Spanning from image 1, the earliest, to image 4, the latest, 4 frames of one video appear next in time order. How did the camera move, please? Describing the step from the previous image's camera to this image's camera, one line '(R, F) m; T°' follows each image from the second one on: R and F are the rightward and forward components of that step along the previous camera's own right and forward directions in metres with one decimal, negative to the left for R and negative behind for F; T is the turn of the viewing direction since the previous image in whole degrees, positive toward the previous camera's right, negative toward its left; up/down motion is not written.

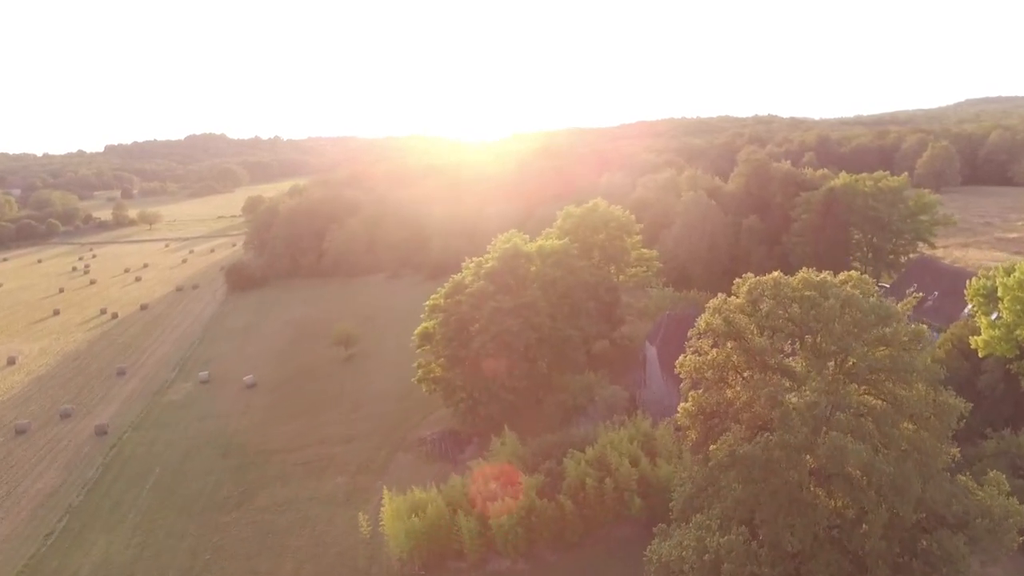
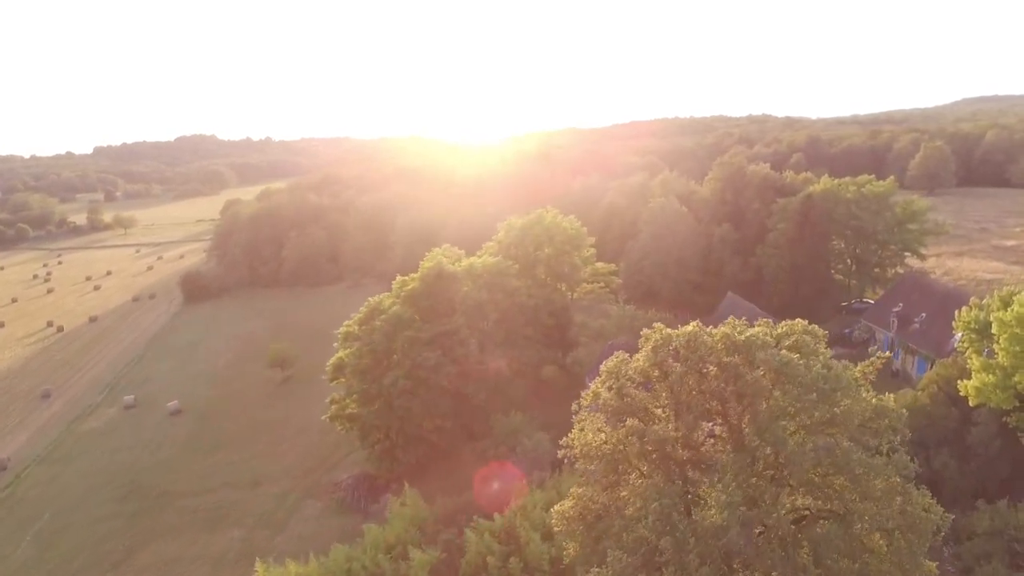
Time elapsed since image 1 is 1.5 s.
(+3.5, +5.1) m; 0°
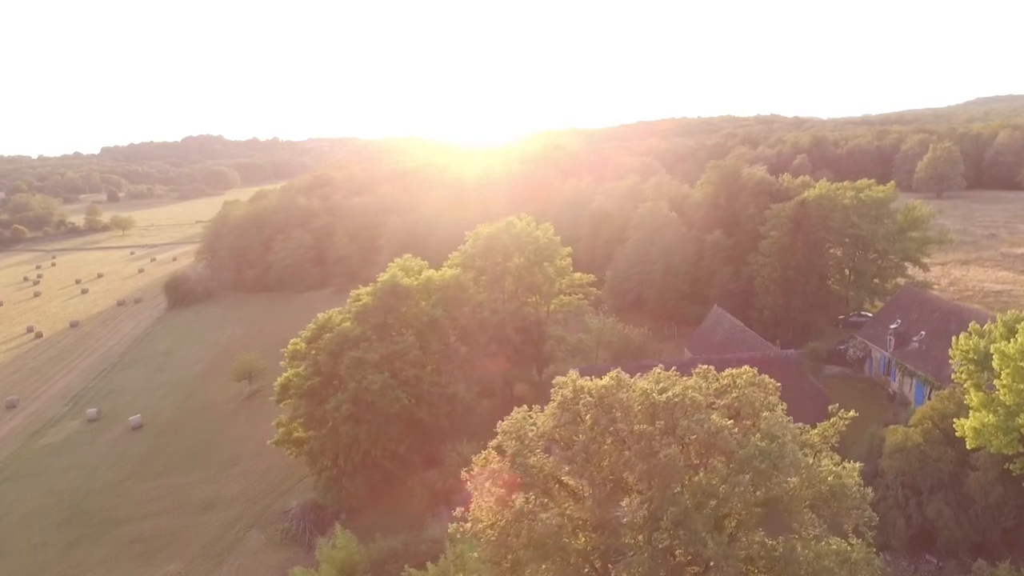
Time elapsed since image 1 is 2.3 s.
(+2.1, +2.8) m; -1°
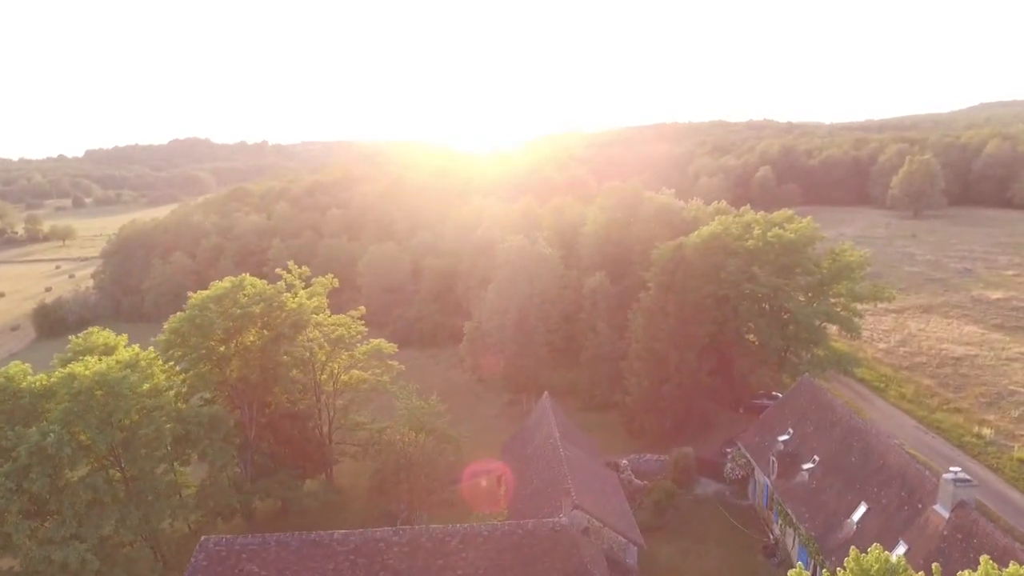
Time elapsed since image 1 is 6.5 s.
(+9.6, +11.2) m; 0°
